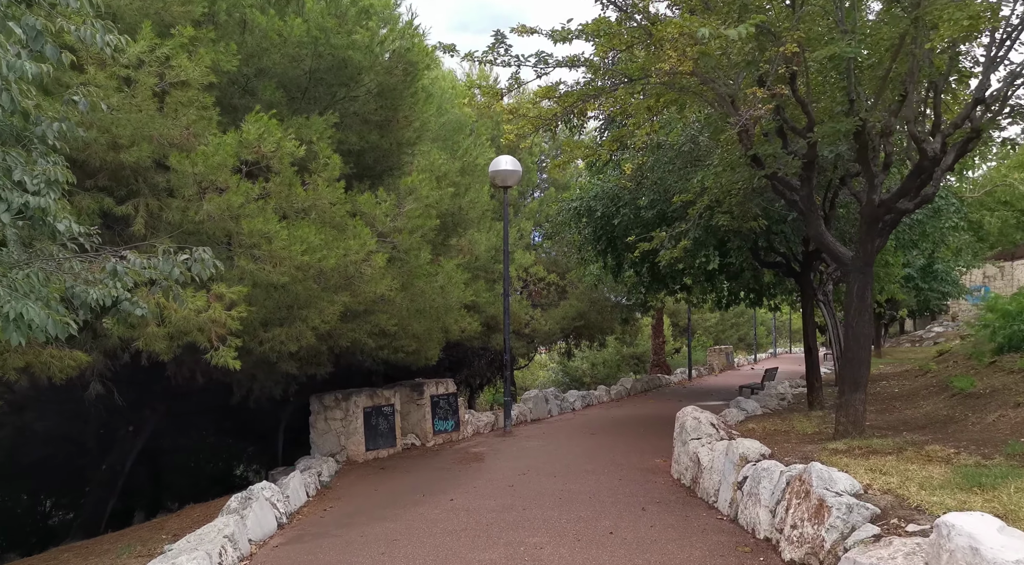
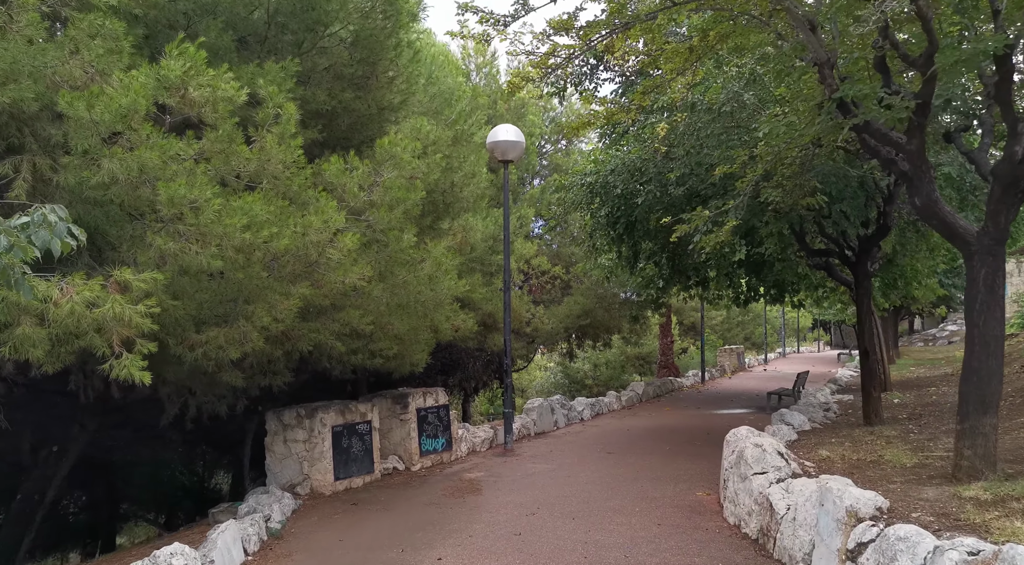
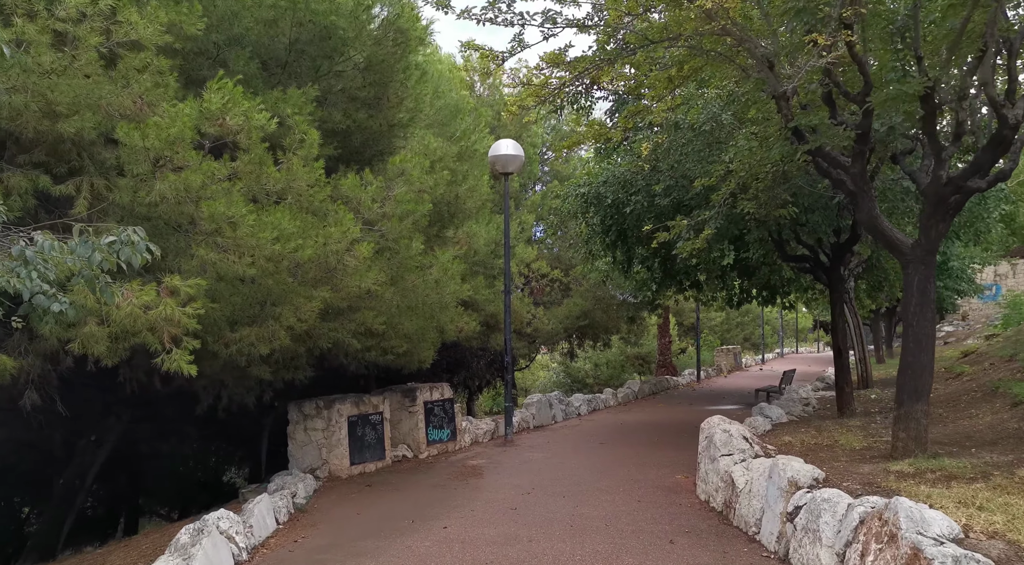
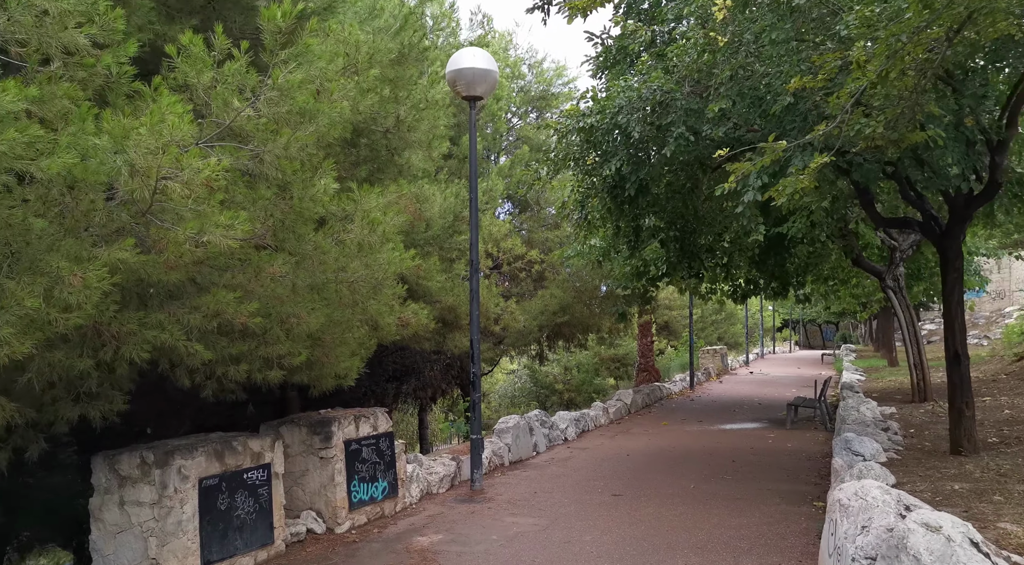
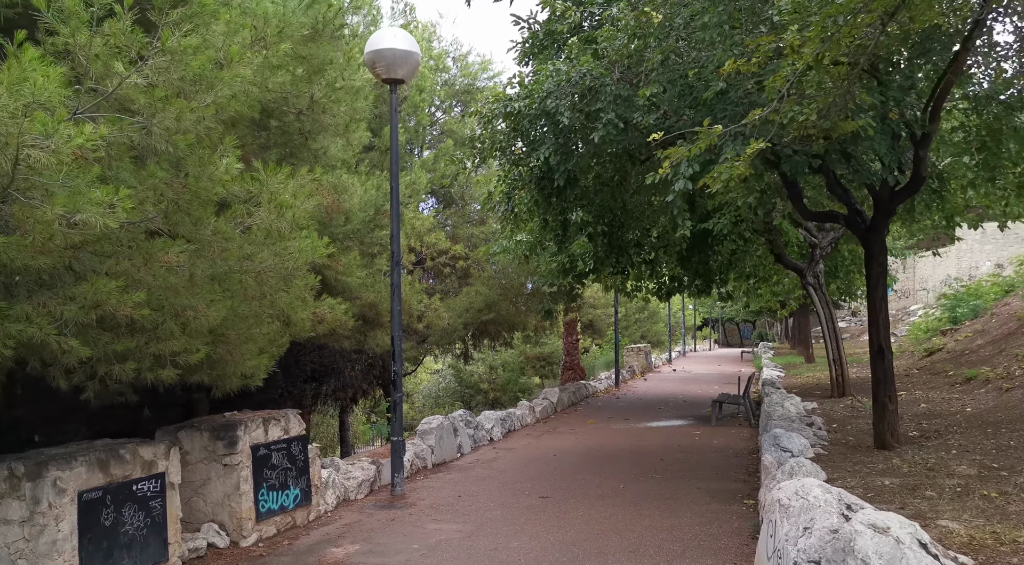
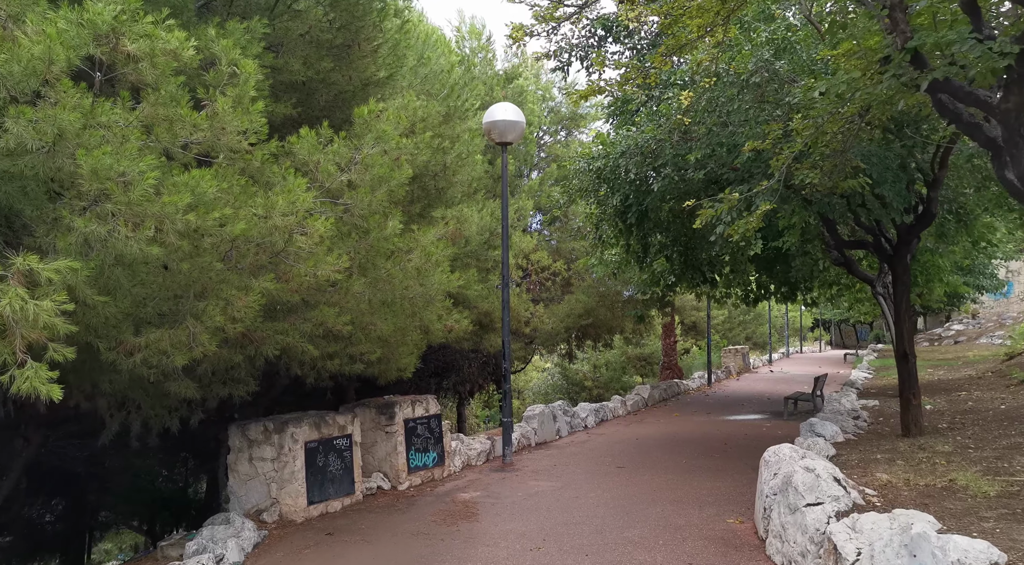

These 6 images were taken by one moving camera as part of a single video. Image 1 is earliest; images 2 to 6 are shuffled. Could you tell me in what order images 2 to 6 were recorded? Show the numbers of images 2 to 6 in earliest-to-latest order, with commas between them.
3, 2, 6, 4, 5
